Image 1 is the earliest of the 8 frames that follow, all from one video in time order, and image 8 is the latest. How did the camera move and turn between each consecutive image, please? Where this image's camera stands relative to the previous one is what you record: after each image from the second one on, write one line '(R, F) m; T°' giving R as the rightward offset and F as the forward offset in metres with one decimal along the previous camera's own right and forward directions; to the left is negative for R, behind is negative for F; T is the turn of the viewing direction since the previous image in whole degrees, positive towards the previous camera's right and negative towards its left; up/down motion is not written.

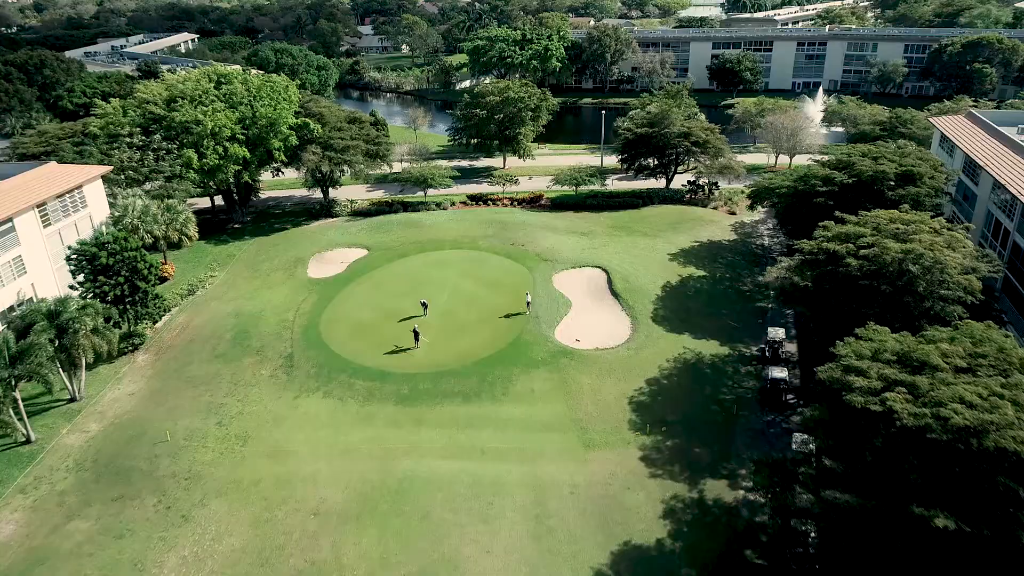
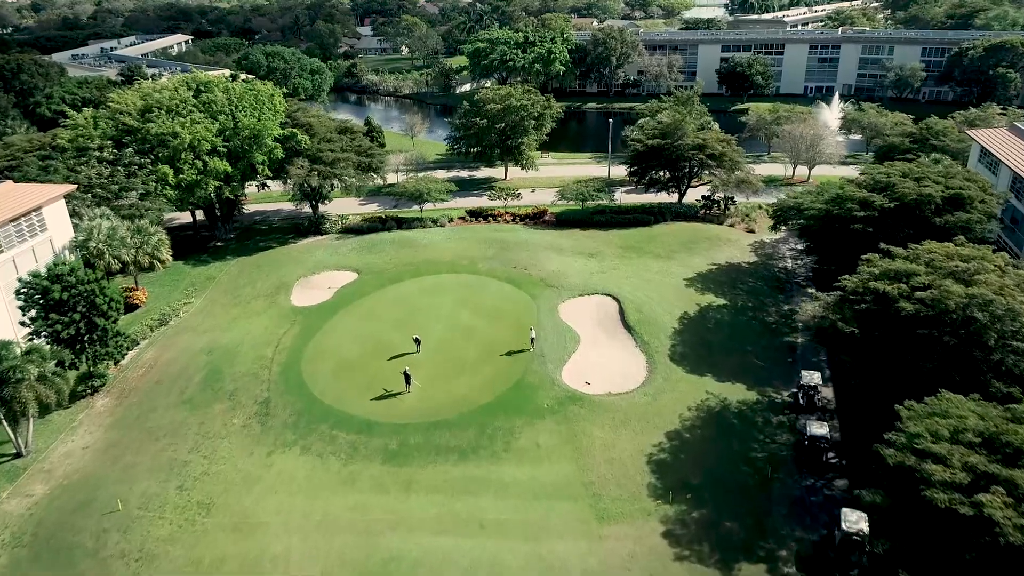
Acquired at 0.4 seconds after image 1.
(-0.1, +3.5) m; 0°
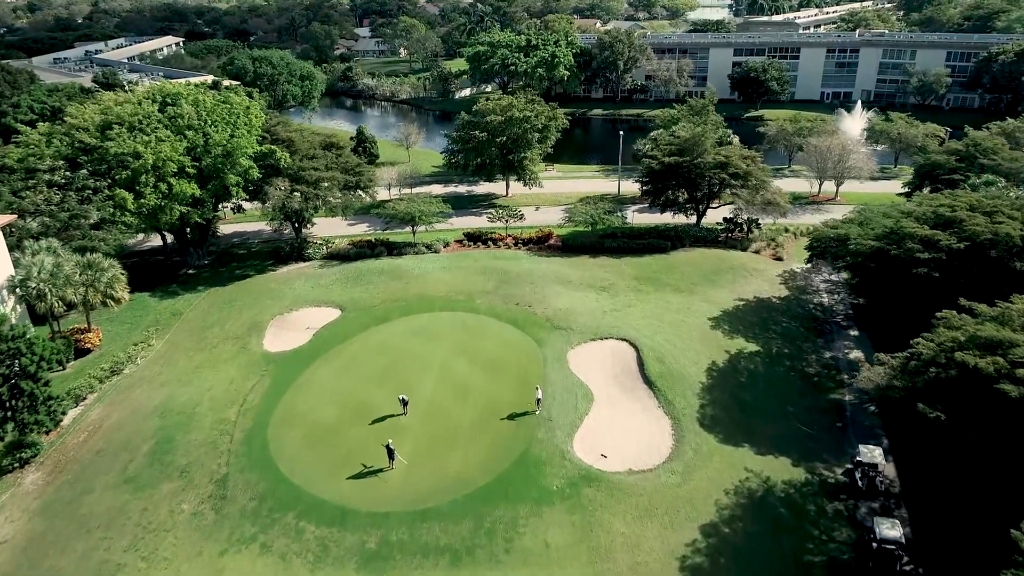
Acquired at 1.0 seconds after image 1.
(-0.1, +4.7) m; 0°
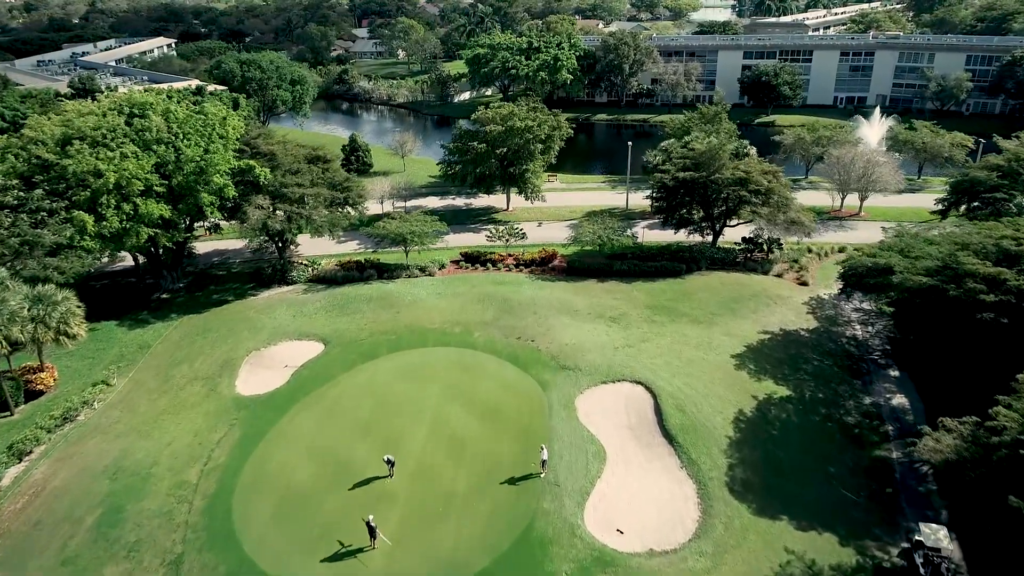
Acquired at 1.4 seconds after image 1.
(0.0, +3.6) m; 0°
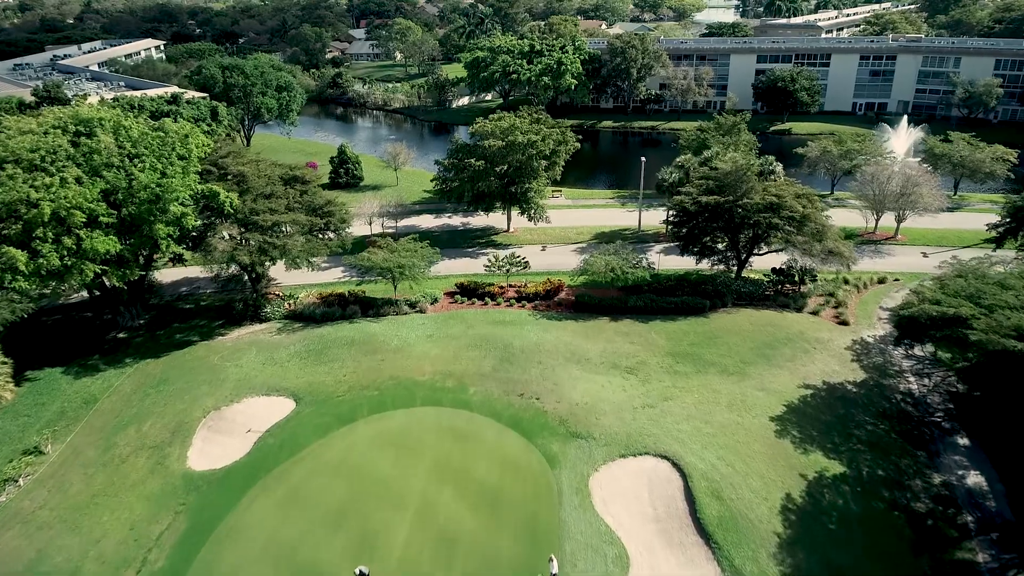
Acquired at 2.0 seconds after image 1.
(0.0, +4.7) m; 0°
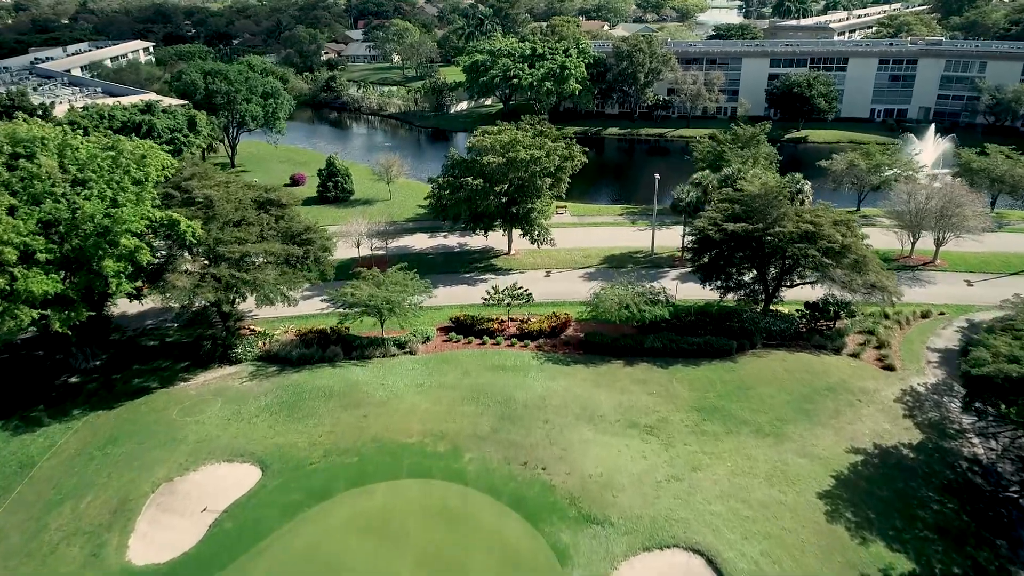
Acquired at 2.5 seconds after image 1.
(-0.1, +4.2) m; 0°
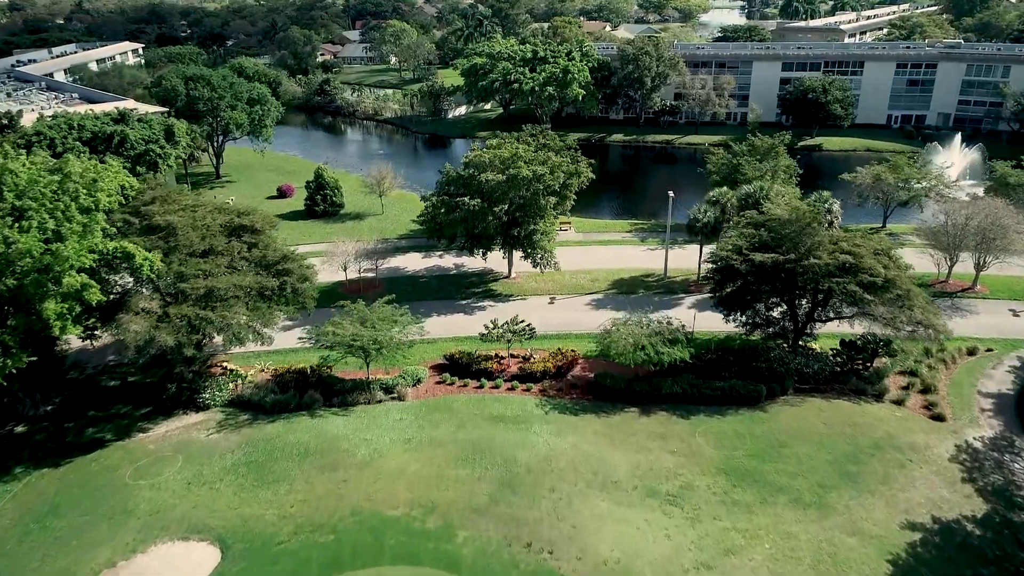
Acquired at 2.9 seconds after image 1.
(0.0, +3.6) m; 0°
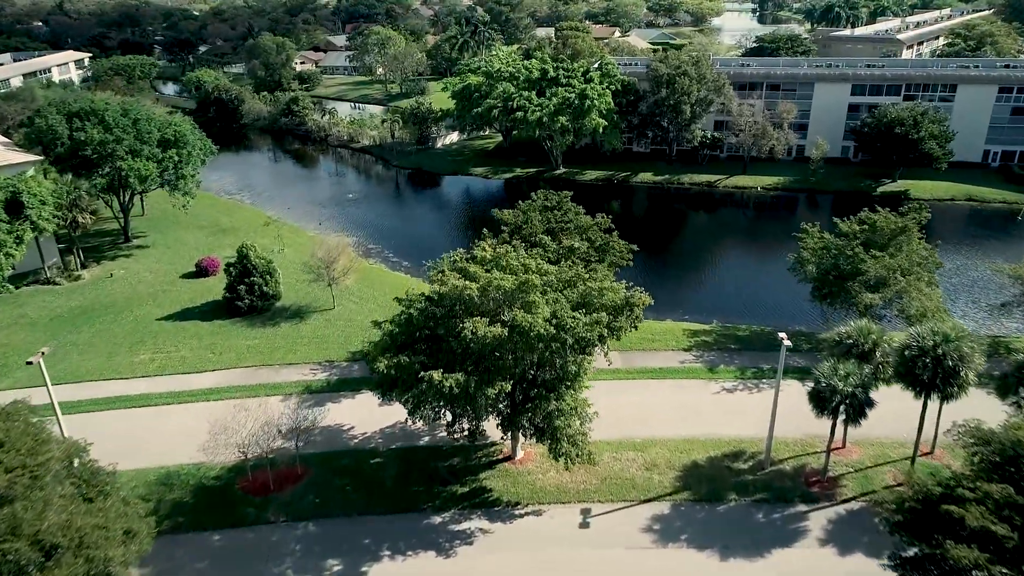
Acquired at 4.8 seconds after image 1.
(-0.2, +15.9) m; 0°
